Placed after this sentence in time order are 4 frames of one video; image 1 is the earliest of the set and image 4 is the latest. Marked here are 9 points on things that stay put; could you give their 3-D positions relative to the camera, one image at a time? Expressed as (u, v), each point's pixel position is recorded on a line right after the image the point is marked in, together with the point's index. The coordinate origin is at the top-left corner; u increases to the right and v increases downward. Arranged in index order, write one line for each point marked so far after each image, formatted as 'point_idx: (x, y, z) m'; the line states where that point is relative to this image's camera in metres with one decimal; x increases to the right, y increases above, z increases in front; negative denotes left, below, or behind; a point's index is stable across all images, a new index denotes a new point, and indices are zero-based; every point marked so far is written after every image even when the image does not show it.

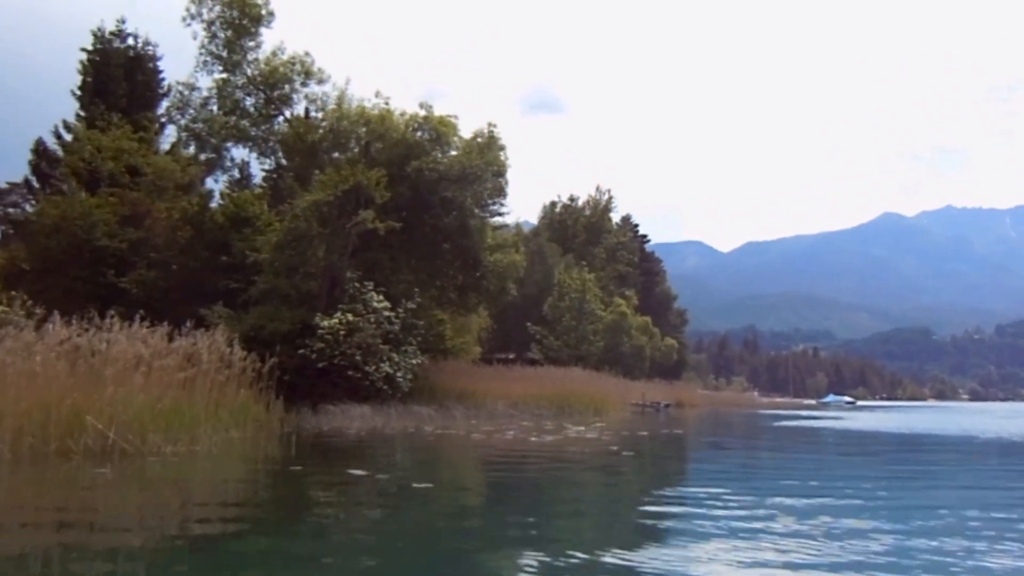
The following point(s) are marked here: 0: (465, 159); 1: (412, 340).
0: (-1.0, +2.5, +19.8) m
1: (-1.8, -0.9, +18.6) m
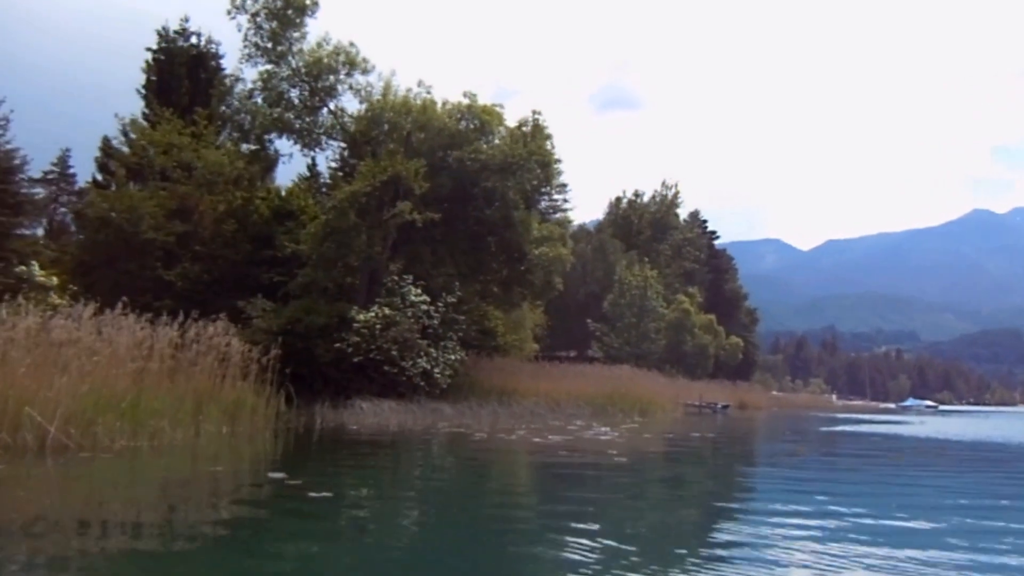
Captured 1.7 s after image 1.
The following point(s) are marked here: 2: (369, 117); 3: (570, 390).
0: (-0.1, +2.6, +19.4) m
1: (-1.1, -0.8, +18.3) m
2: (-2.7, +3.3, +20.2) m
3: (+1.1, -2.0, +19.8) m
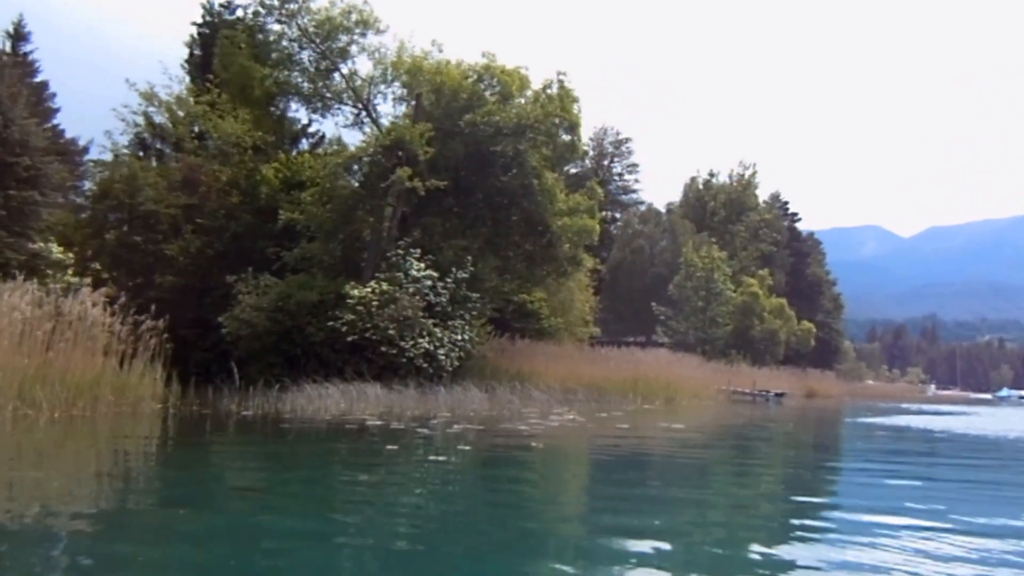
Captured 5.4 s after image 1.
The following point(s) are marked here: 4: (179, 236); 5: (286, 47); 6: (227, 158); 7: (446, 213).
0: (+0.2, +3.0, +17.8) m
1: (-0.8, -0.4, +16.8) m
2: (-2.3, +3.8, +18.8) m
3: (+1.5, -1.5, +18.2) m
4: (-6.1, +1.0, +18.9) m
5: (-4.3, +4.6, +19.8) m
6: (-5.5, +2.5, +19.8) m
7: (-1.1, +1.3, +17.8) m
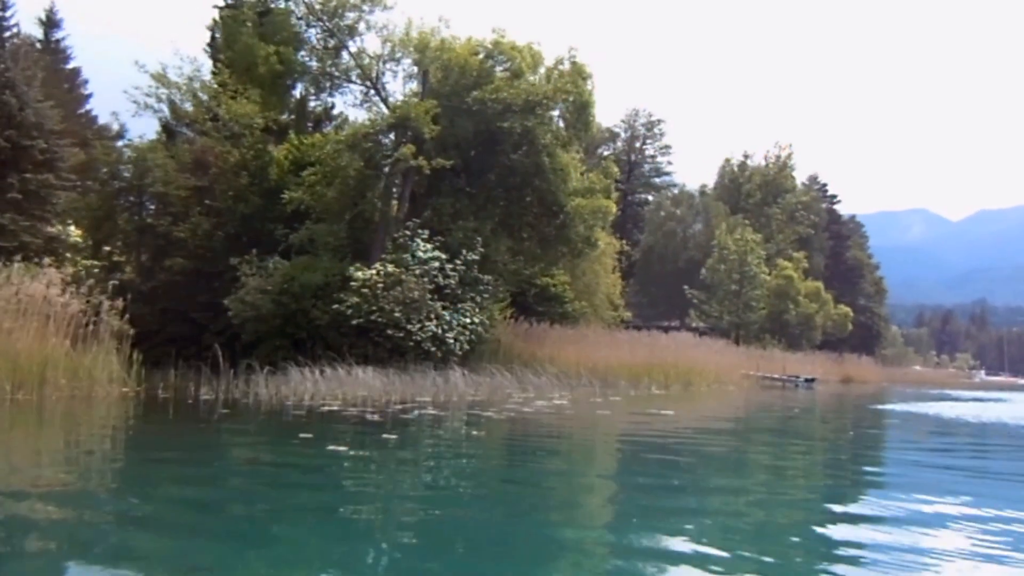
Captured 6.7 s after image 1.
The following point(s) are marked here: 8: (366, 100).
0: (+0.4, +3.3, +17.2) m
1: (-0.6, -0.1, +16.3) m
2: (-2.0, +4.1, +18.3) m
3: (+1.7, -1.2, +17.6) m
4: (-5.8, +1.3, +18.6) m
5: (-4.0, +4.9, +19.3) m
6: (-5.2, +2.8, +19.4) m
7: (-0.9, +1.6, +17.3) m
8: (-2.7, +3.4, +19.0) m
